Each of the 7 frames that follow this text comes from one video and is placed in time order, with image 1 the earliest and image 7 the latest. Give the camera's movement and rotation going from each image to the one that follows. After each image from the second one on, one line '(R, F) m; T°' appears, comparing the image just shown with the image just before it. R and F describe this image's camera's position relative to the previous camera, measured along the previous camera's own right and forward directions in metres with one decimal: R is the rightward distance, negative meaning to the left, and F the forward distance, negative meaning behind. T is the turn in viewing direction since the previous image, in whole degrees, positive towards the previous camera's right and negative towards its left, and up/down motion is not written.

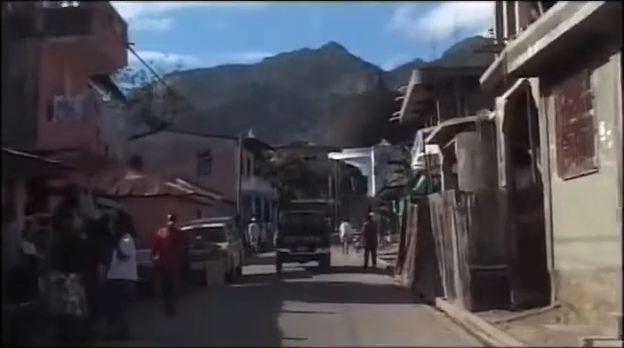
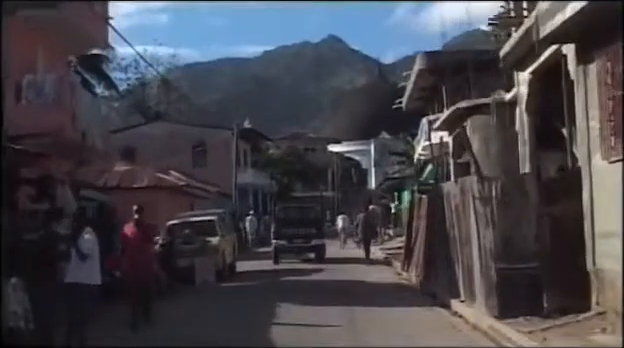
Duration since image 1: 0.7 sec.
(0.0, +2.1) m; 0°
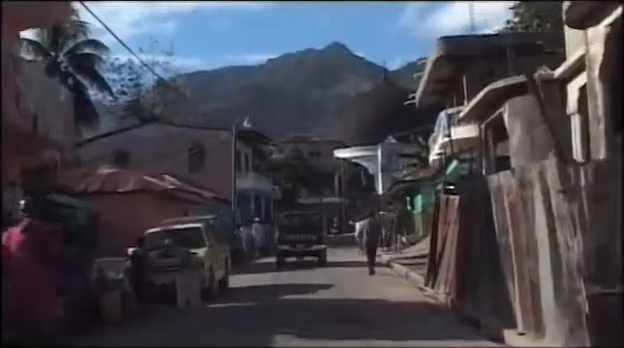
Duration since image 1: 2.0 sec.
(0.0, +3.9) m; 0°
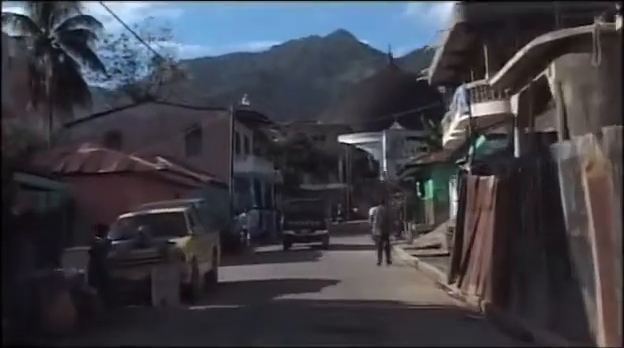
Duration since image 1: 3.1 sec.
(0.0, +3.2) m; 0°
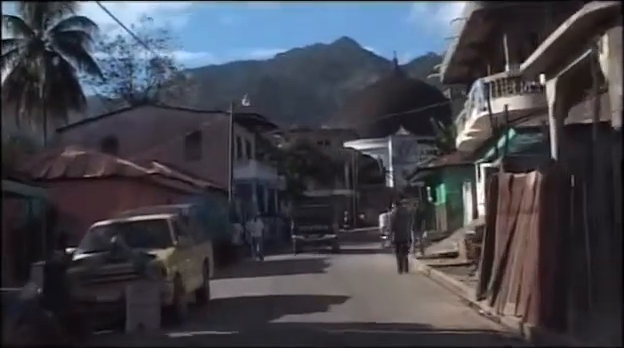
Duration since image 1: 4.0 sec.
(0.0, +2.5) m; 0°
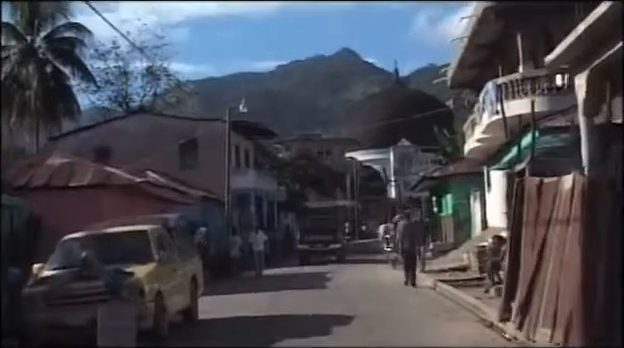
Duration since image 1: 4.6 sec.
(0.0, +1.7) m; 0°
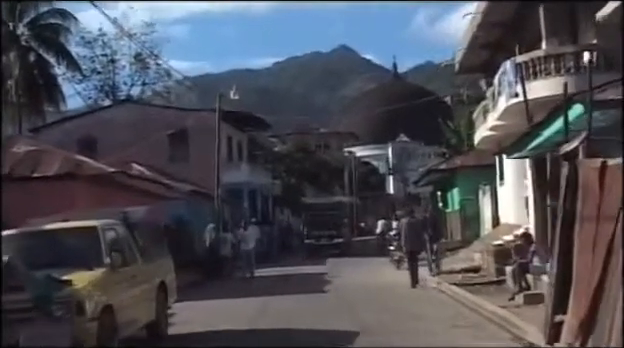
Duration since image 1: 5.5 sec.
(0.0, +2.8) m; 0°
